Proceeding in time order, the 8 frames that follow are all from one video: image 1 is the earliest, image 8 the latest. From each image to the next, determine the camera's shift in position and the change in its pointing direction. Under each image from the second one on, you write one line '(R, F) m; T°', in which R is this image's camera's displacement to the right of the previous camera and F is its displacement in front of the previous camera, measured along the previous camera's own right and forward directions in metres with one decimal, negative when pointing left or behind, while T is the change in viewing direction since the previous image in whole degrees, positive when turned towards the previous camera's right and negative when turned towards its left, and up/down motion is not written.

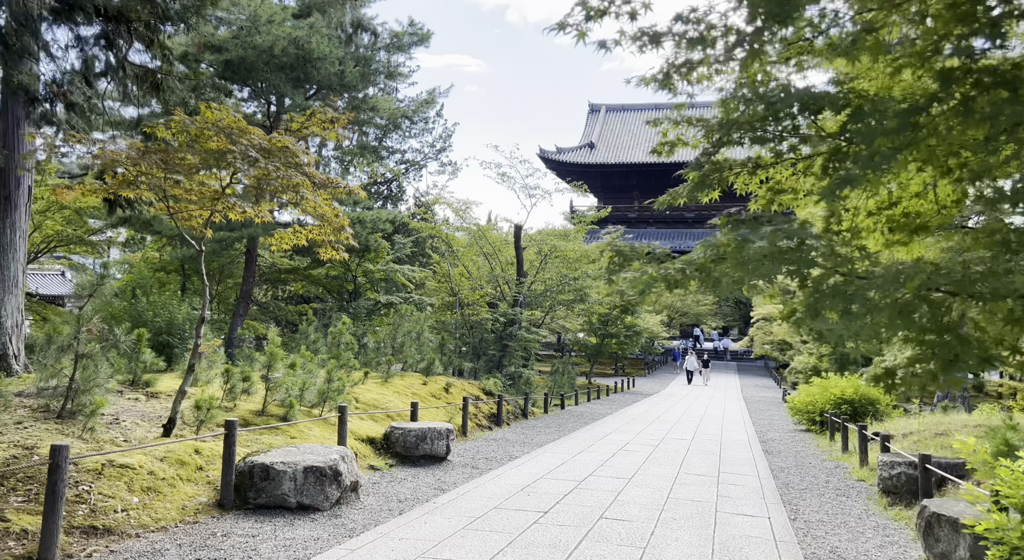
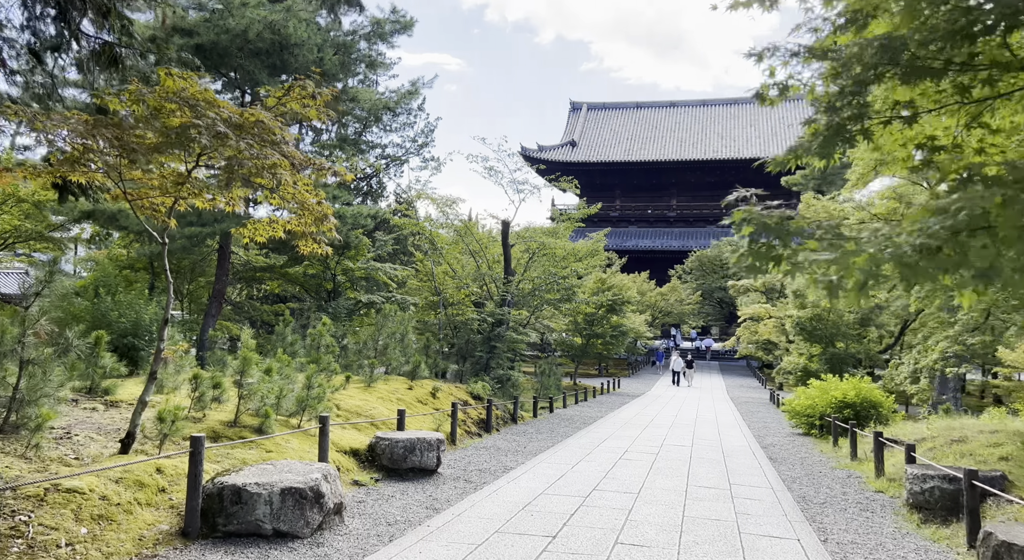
(-0.2, +0.7) m; +2°
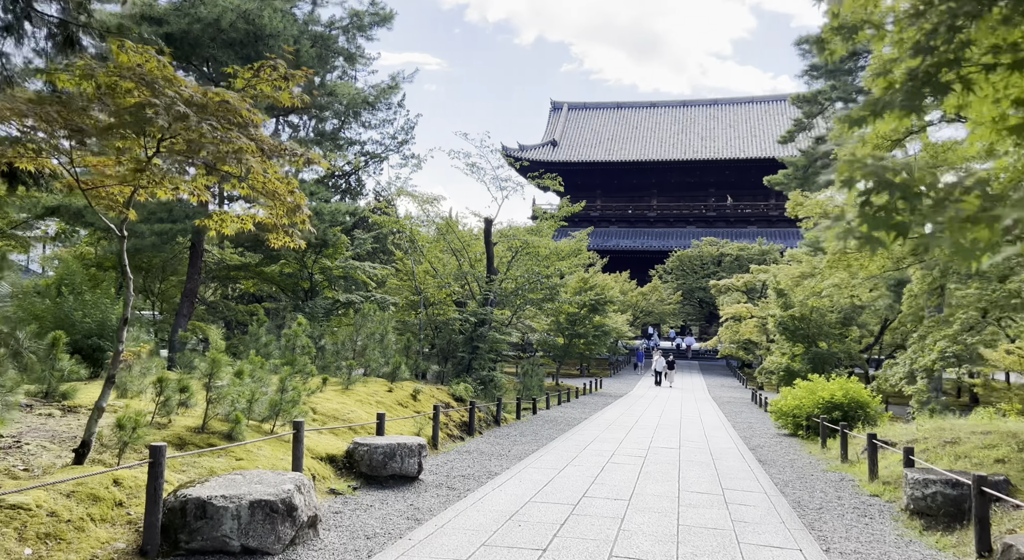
(0.0, +0.3) m; +1°
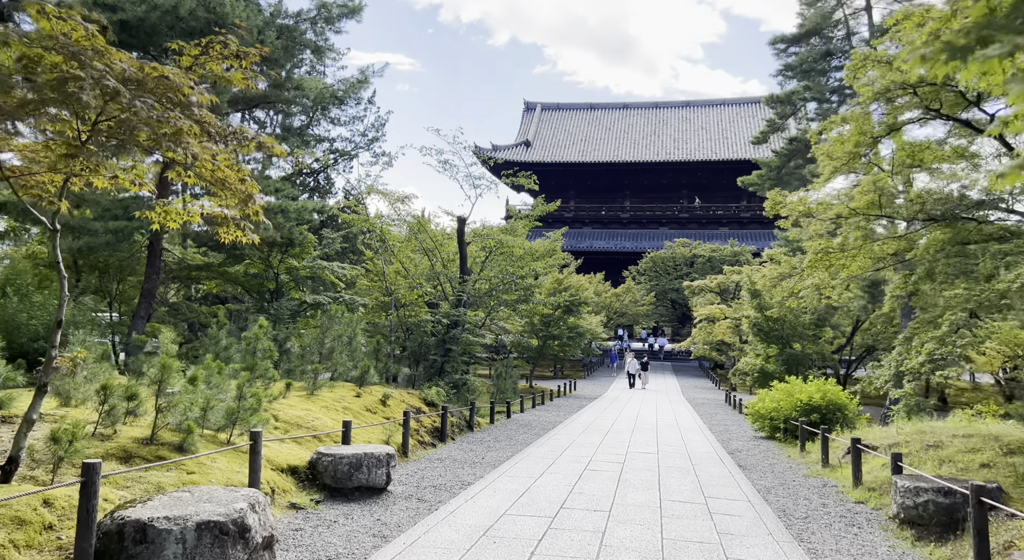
(0.0, +0.4) m; +2°
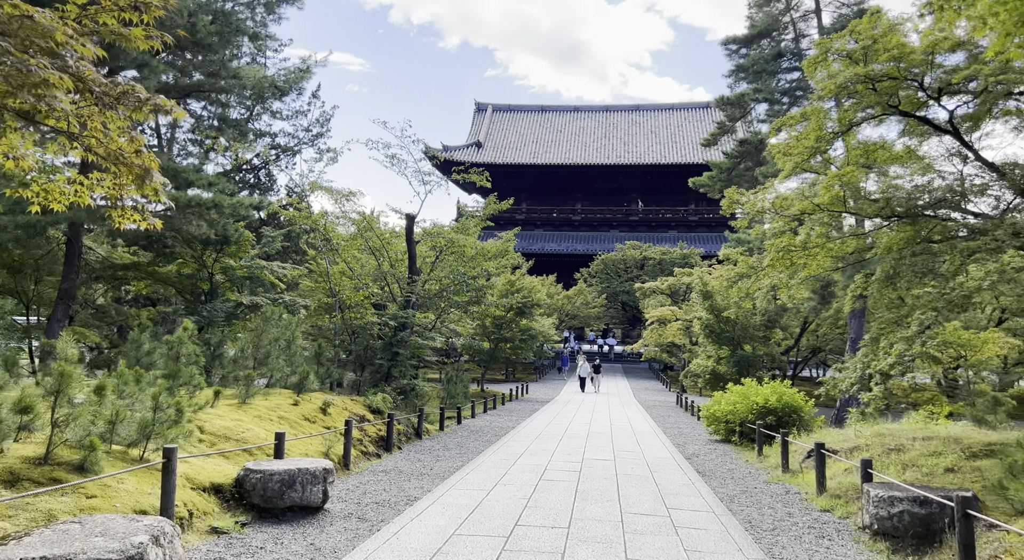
(0.0, +0.6) m; +4°
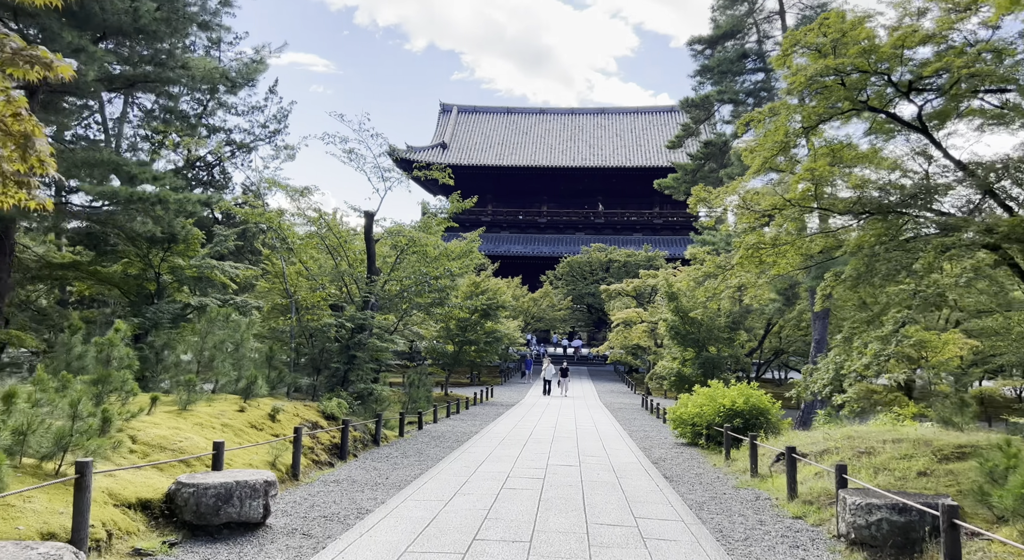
(+0.1, +0.4) m; +2°
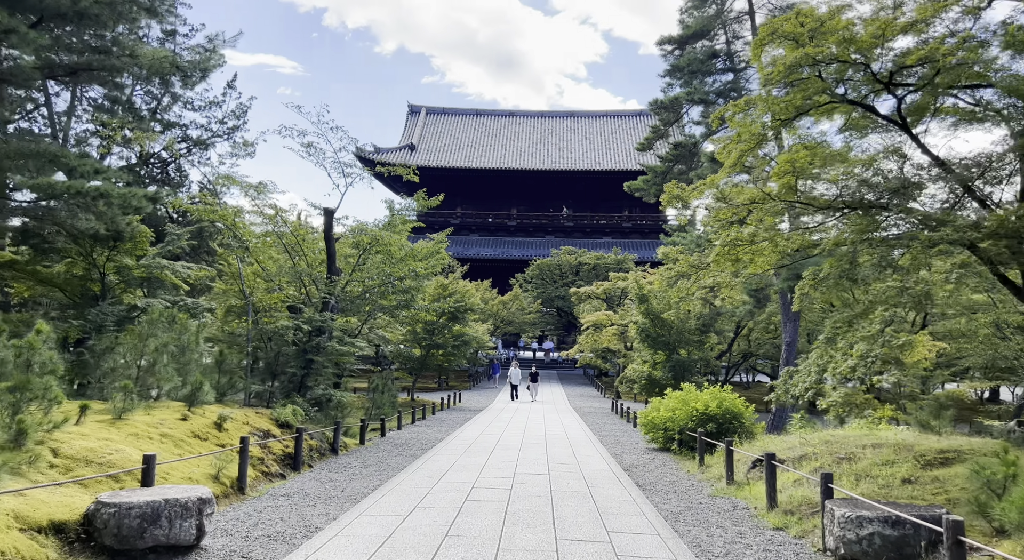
(+0.1, +0.5) m; +2°
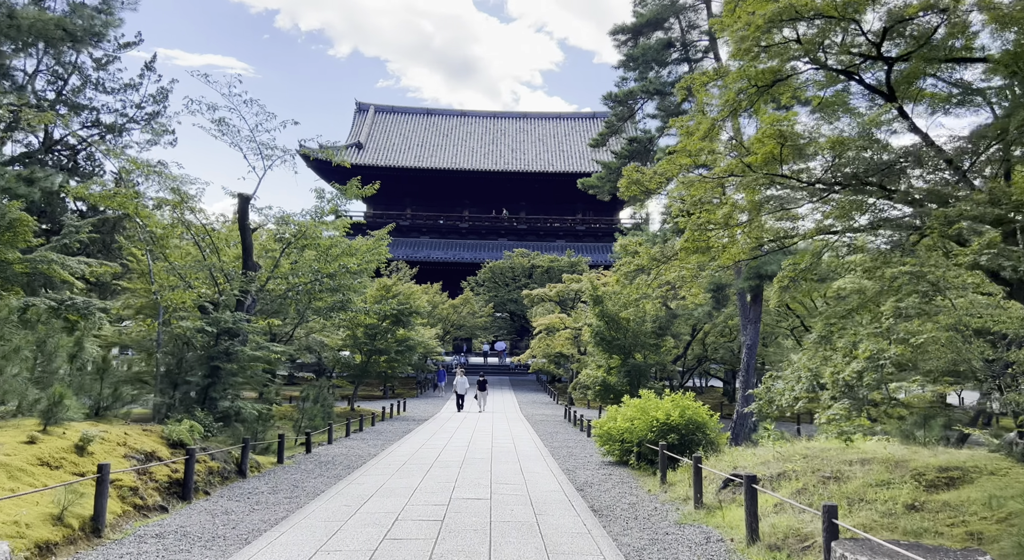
(+0.2, +1.4) m; +3°
